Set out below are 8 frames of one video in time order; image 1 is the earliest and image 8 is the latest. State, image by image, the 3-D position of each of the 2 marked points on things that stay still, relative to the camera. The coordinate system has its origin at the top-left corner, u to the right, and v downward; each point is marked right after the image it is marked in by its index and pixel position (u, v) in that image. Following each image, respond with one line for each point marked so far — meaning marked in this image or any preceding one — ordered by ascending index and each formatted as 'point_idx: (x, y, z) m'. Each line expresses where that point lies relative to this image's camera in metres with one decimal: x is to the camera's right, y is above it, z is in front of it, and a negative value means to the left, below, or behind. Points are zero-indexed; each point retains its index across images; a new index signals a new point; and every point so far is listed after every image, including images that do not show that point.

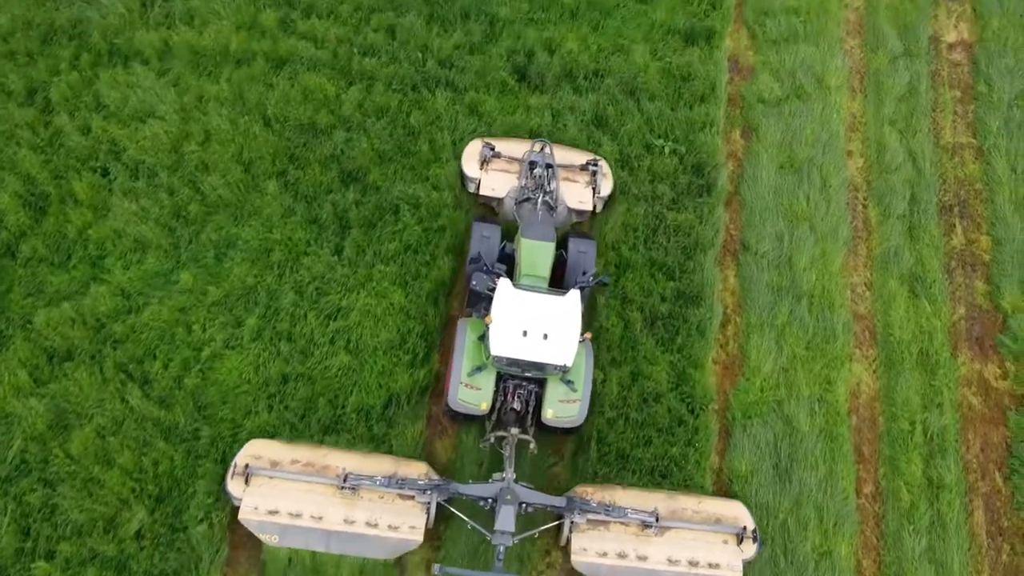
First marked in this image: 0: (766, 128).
0: (+2.7, +1.7, +8.6) m
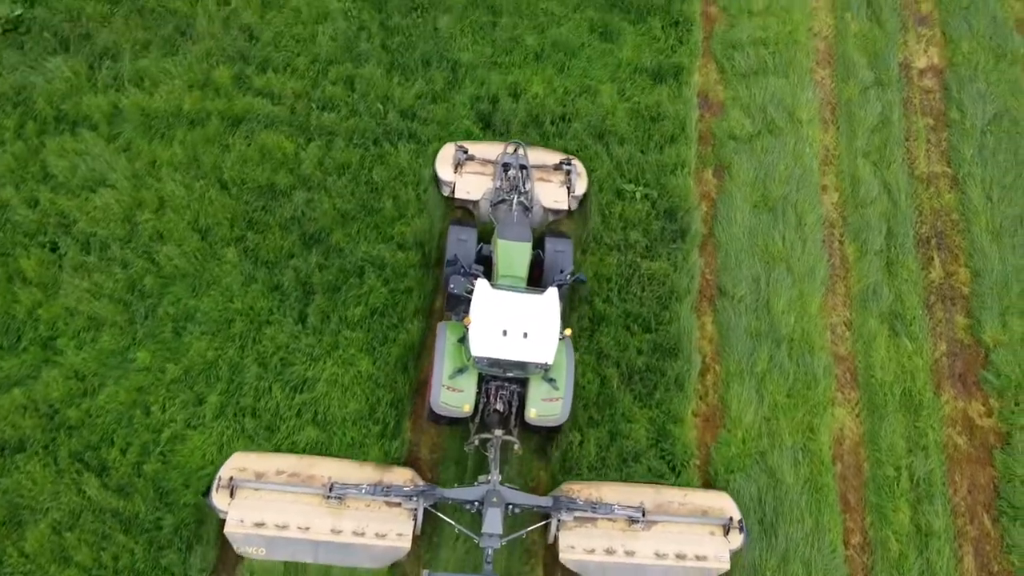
0: (+2.4, +1.3, +8.4) m
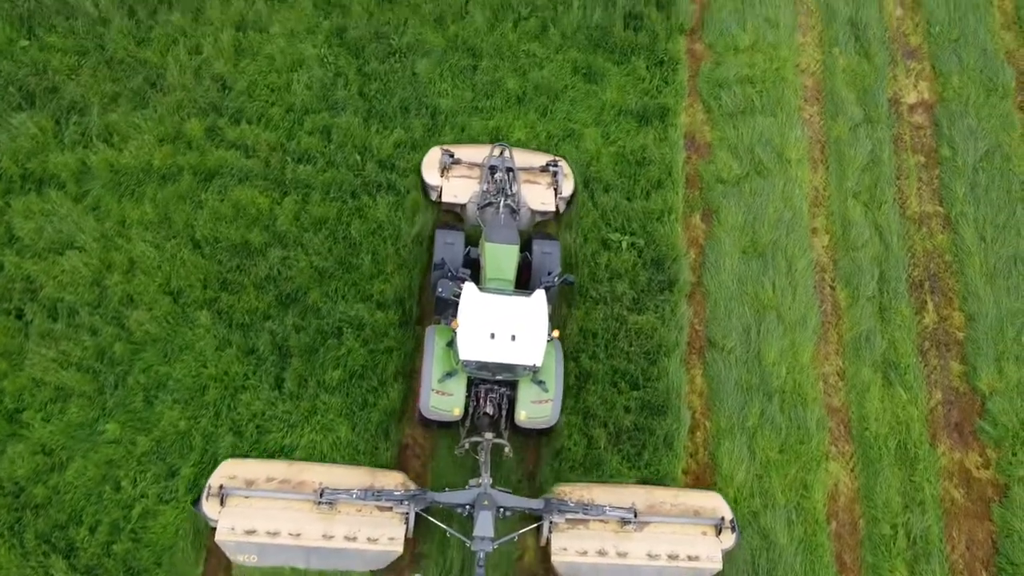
0: (+2.2, +0.8, +8.2) m
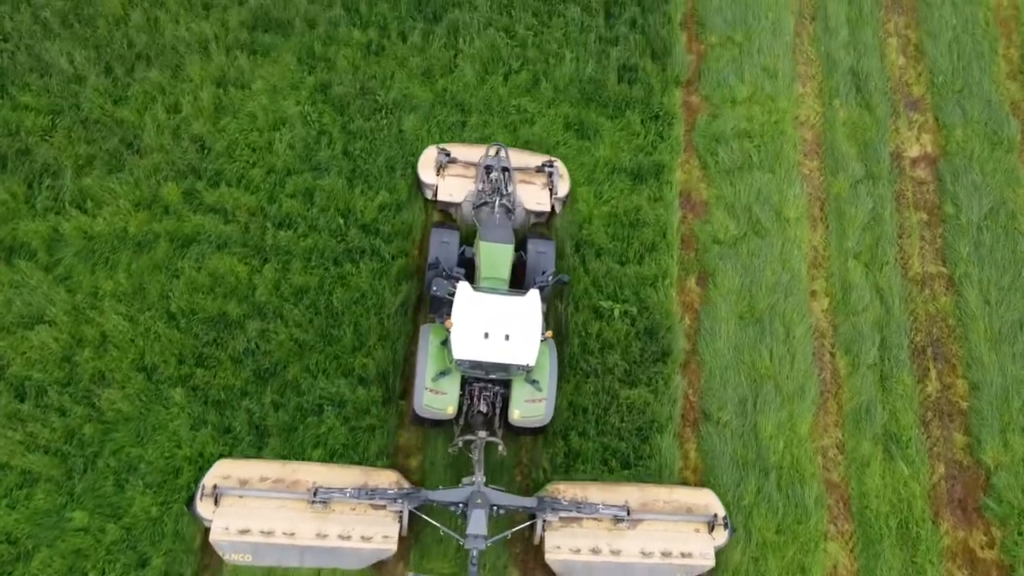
0: (+2.1, +0.1, +8.0) m
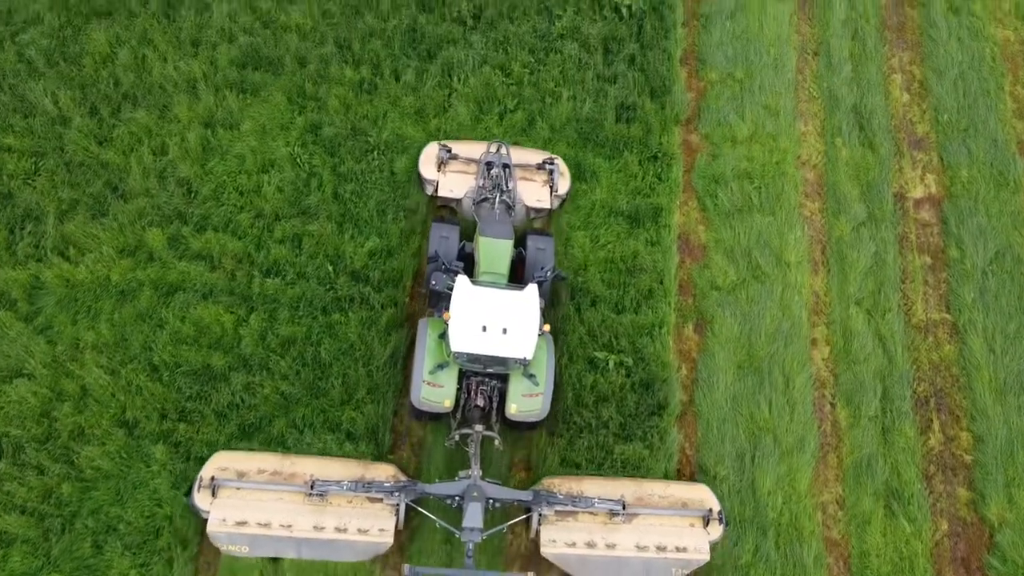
0: (+2.0, -0.3, +7.8) m
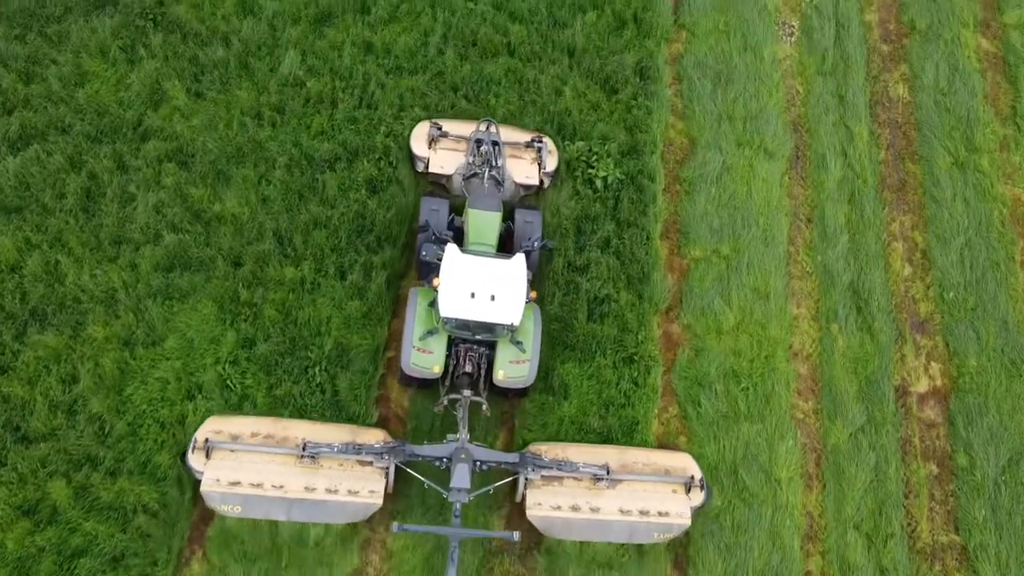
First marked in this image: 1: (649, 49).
0: (+1.7, -2.3, +6.9) m
1: (+1.5, +2.7, +9.0) m
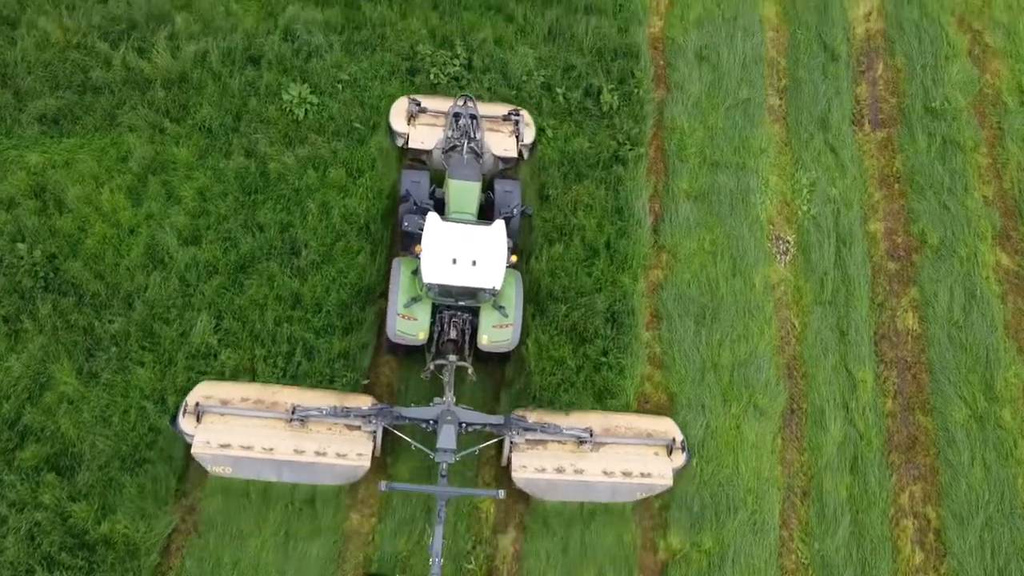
0: (+1.2, -4.9, +5.8) m
1: (+1.1, 0.0, +7.8) m
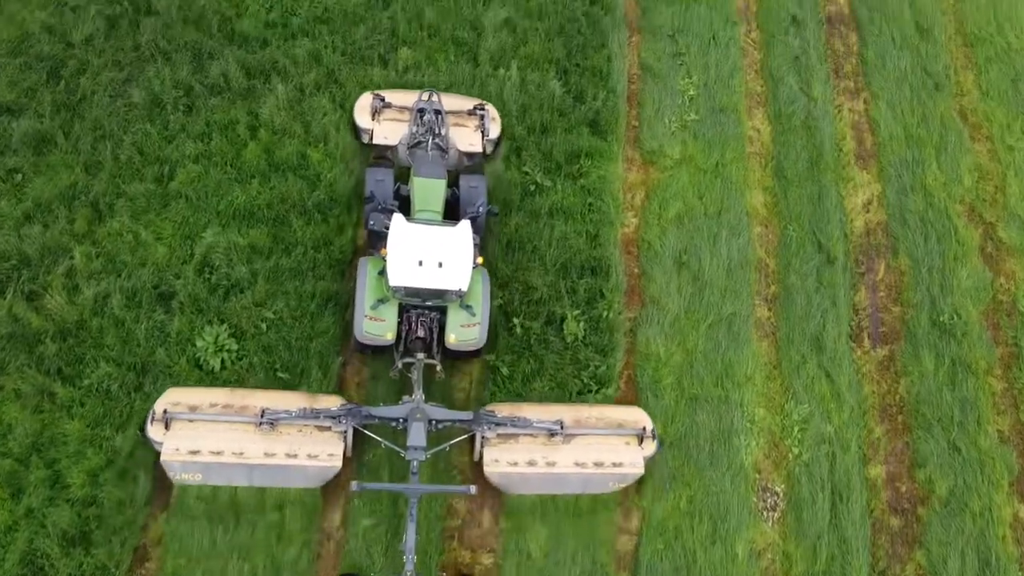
0: (+0.7, -7.3, +4.7) m
1: (+0.6, -2.3, +6.8) m
